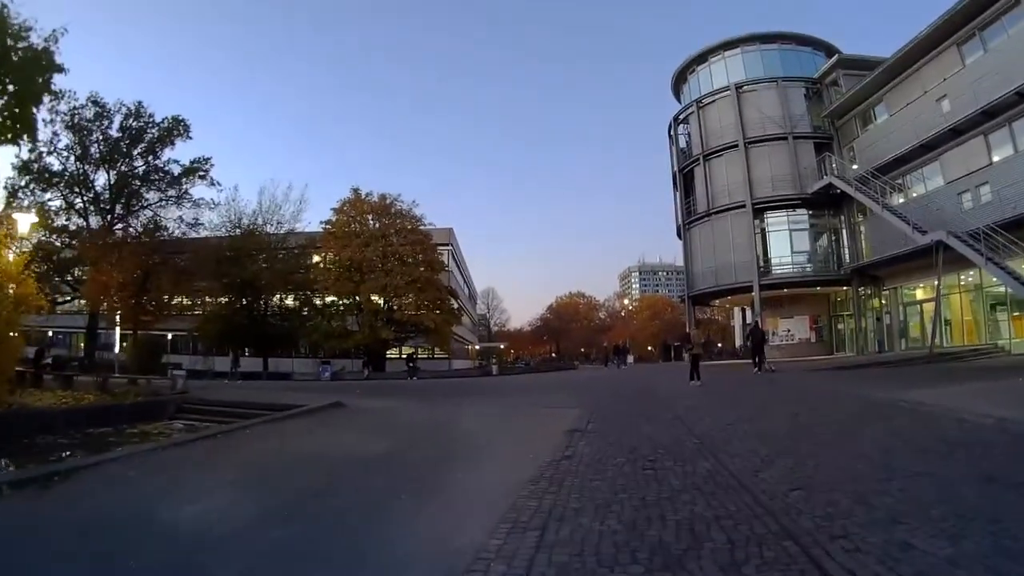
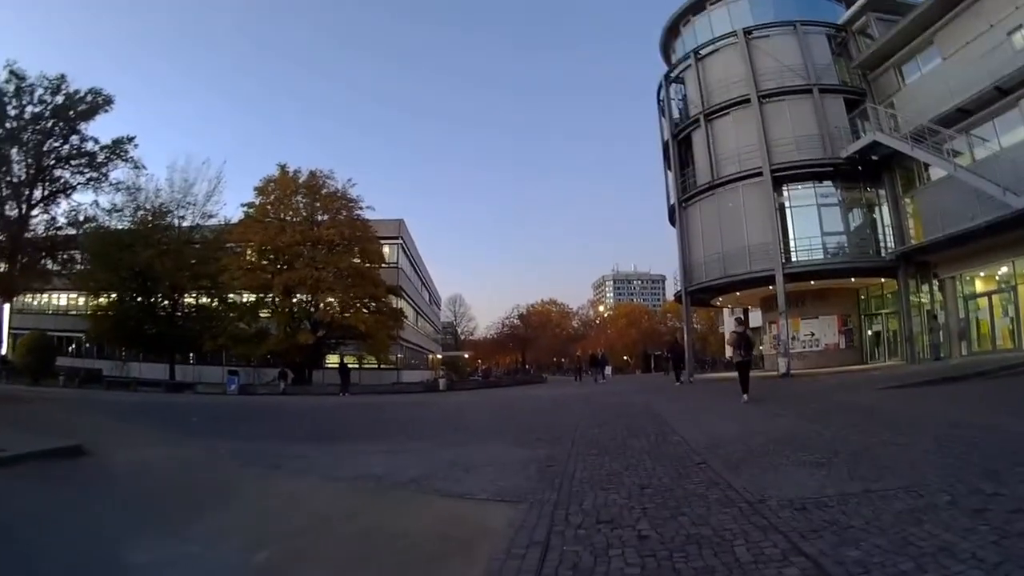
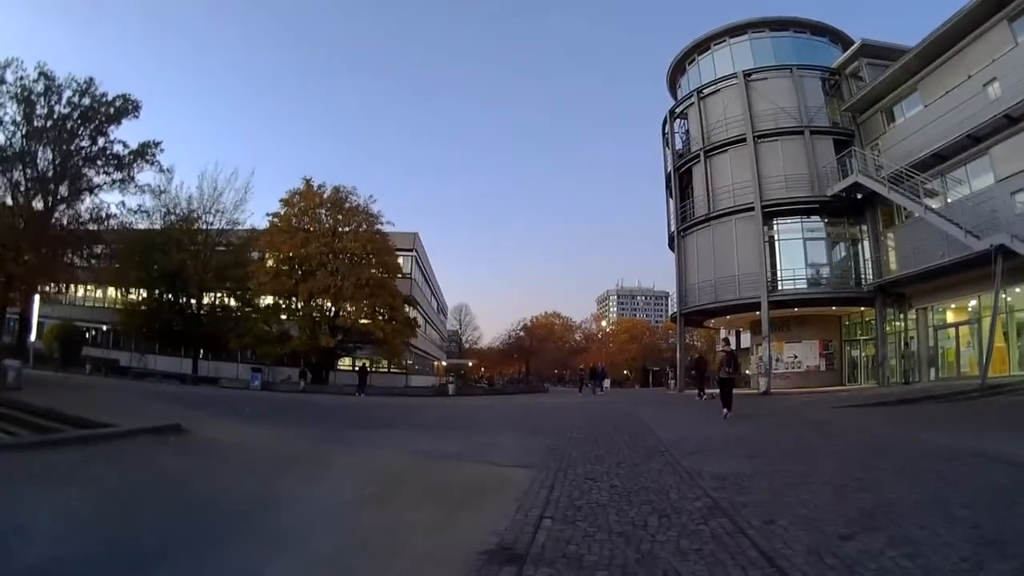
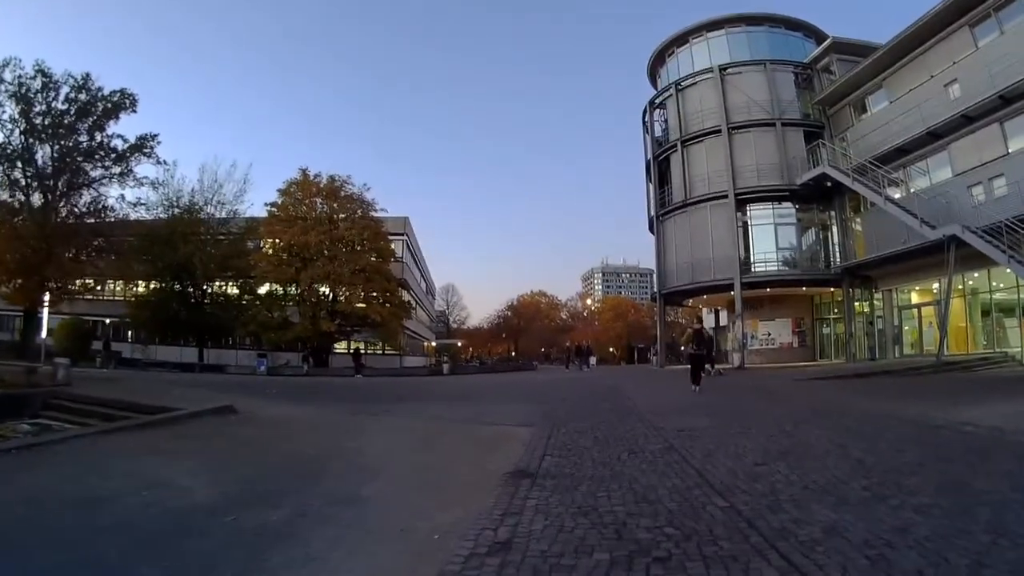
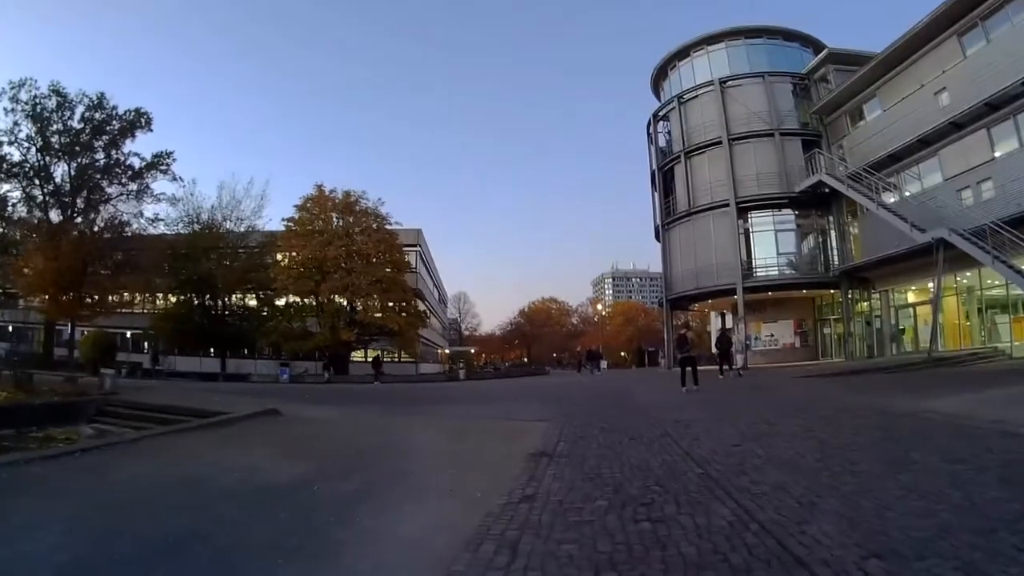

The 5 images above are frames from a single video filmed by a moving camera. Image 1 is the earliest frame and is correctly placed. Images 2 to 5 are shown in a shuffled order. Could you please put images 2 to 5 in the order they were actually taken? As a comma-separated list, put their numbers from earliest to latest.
5, 4, 3, 2
